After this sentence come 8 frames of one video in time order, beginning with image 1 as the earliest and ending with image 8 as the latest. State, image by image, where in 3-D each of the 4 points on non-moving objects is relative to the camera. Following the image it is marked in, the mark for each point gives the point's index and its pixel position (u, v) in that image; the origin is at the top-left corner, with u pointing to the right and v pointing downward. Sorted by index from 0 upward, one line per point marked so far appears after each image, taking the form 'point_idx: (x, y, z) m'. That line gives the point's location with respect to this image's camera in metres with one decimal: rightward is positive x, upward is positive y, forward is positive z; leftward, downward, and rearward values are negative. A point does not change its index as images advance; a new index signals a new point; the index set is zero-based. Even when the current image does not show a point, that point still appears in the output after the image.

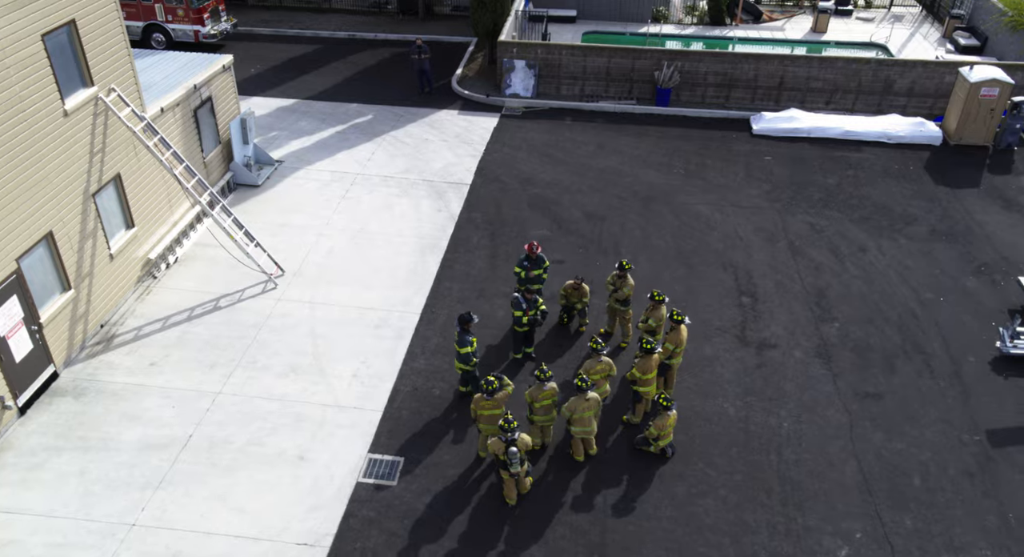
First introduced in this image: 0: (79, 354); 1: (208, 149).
0: (-6.9, -1.2, +12.4) m
1: (-6.4, +2.8, +16.5) m
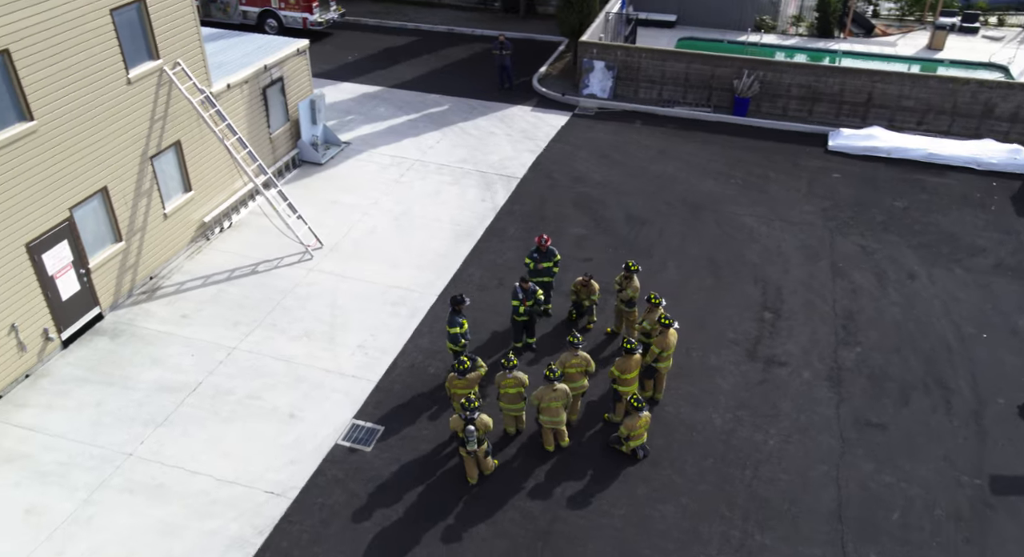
0: (-6.8, -0.4, +13.7) m
1: (-5.3, +3.5, +17.6) m
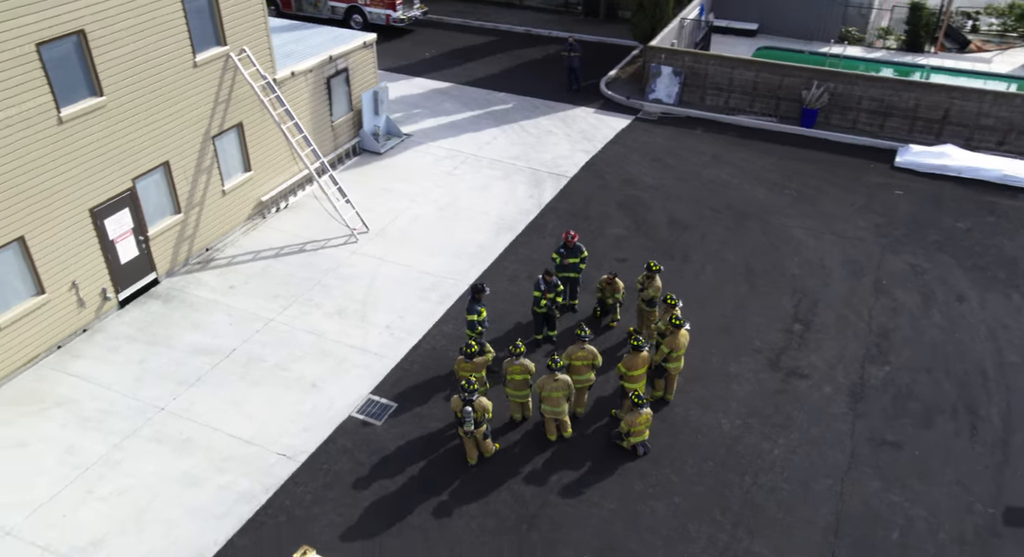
0: (-6.2, +0.2, +14.7) m
1: (-4.1, +3.9, +18.4) m
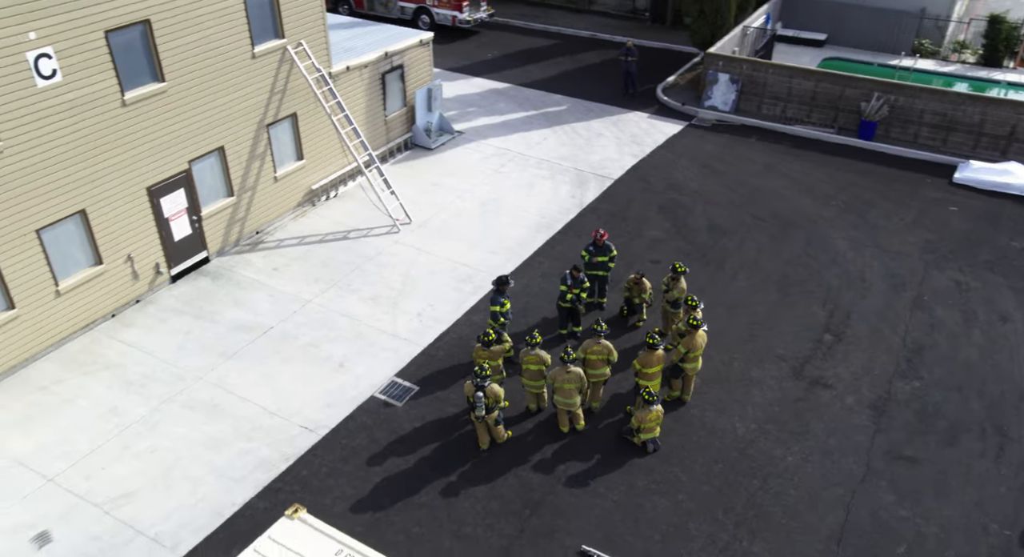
0: (-5.5, +0.6, +15.5) m
1: (-2.9, +4.1, +19.0) m
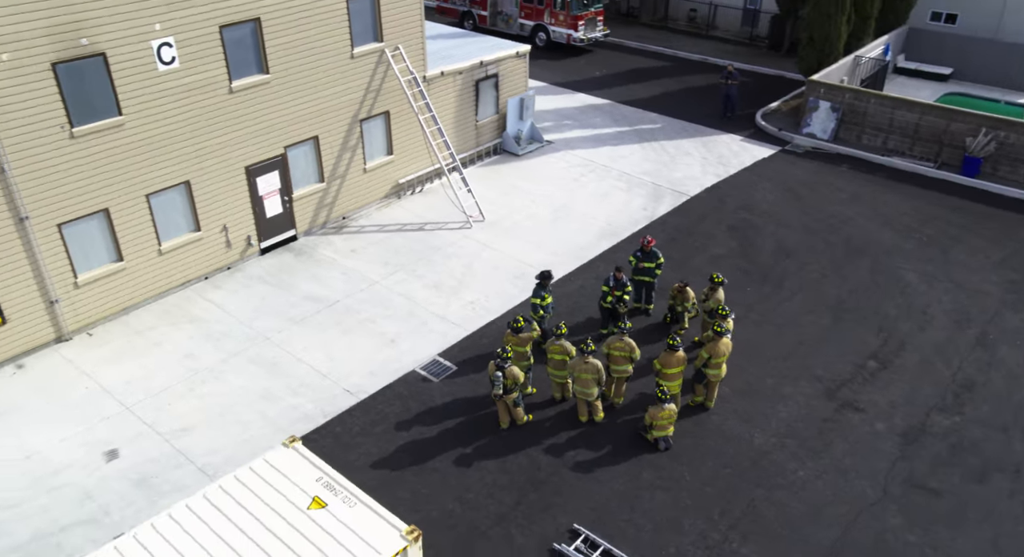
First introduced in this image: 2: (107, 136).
0: (-4.2, +1.0, +17.0) m
1: (-0.7, +4.2, +20.1) m
2: (-6.7, +2.4, +12.9) m
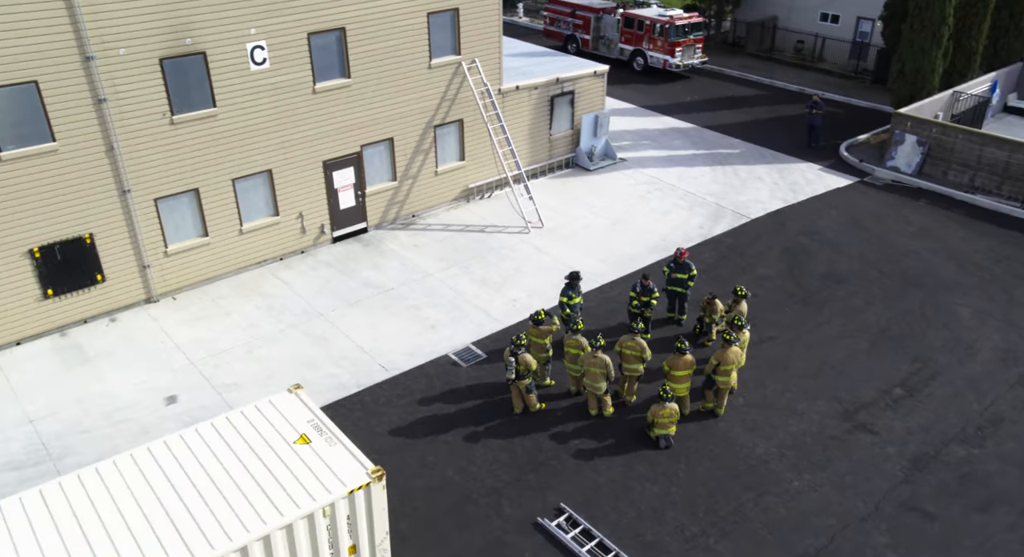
0: (-2.9, +1.2, +18.3) m
1: (+1.2, +4.0, +21.0) m
2: (-5.8, +2.9, +14.7) m
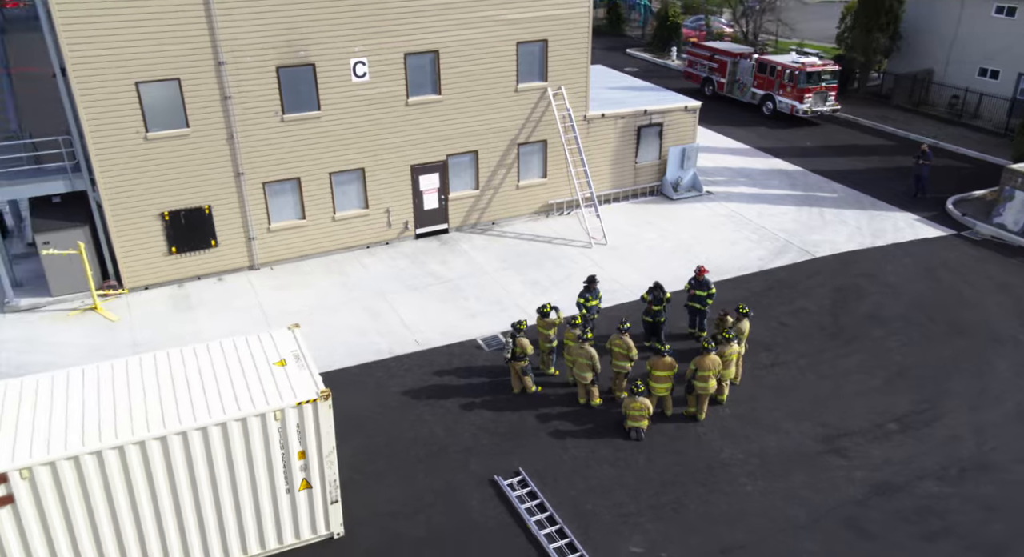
0: (-1.2, +1.3, +20.3) m
1: (+3.8, +3.4, +22.1) m
2: (-4.6, +3.5, +17.5) m
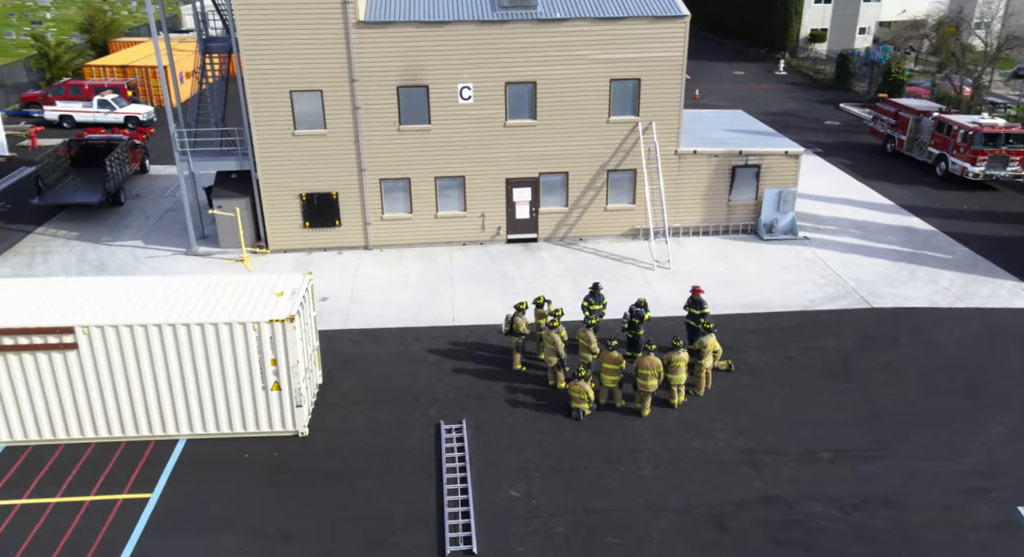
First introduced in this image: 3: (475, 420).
0: (+1.2, +1.1, +22.7) m
1: (+6.7, +2.4, +23.0) m
2: (-2.5, +3.9, +21.2) m
3: (-0.6, -2.6, +14.1) m
